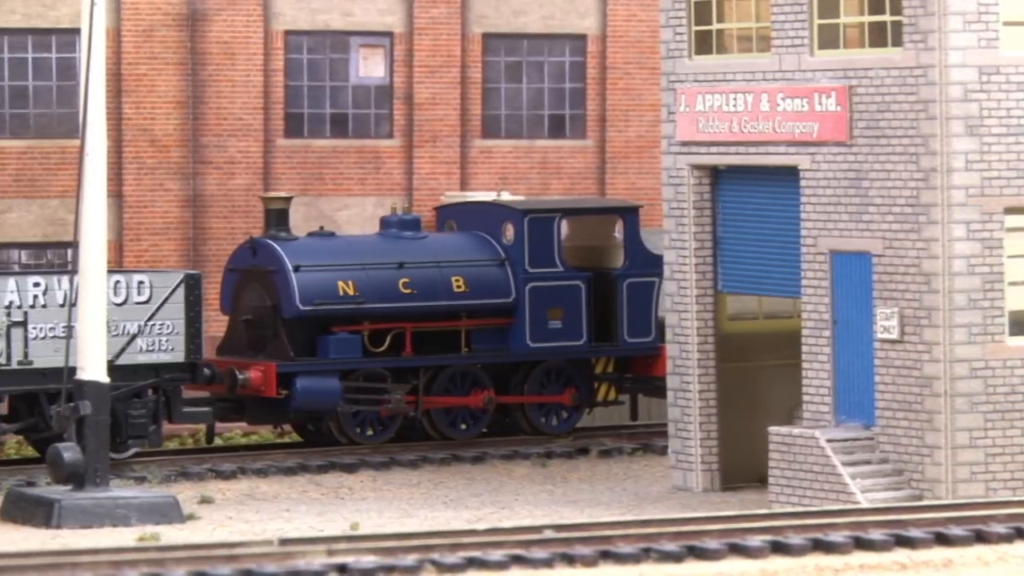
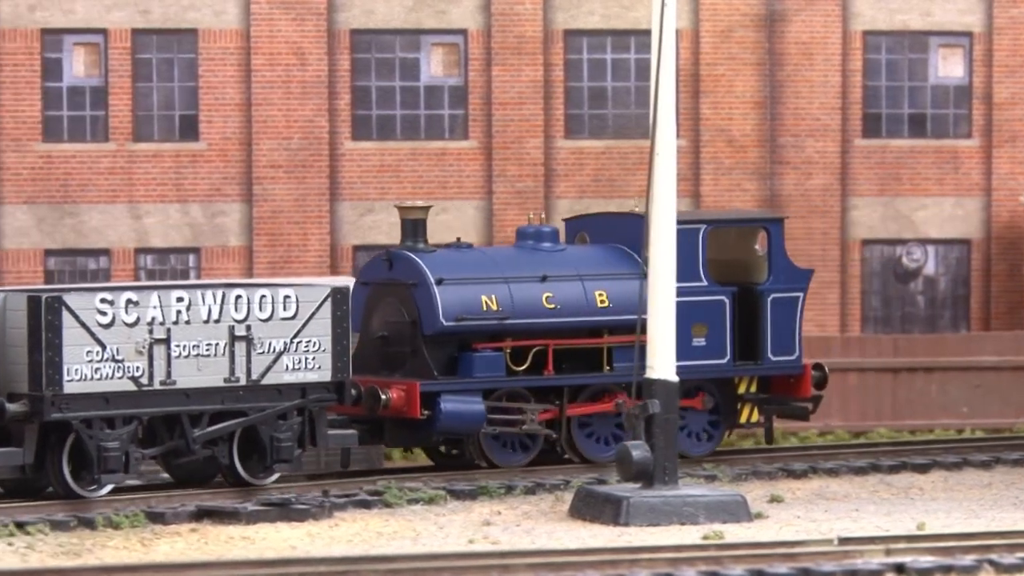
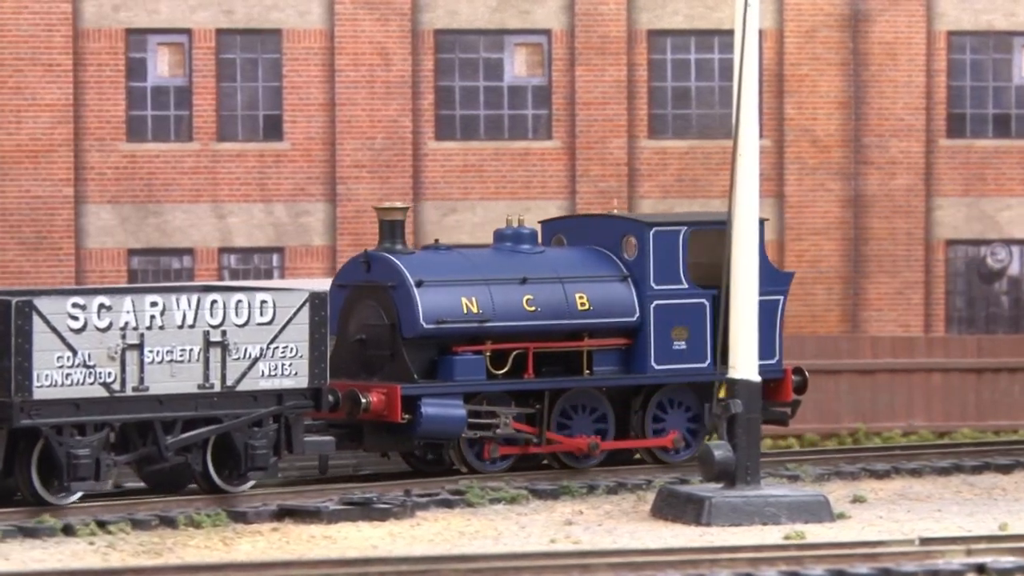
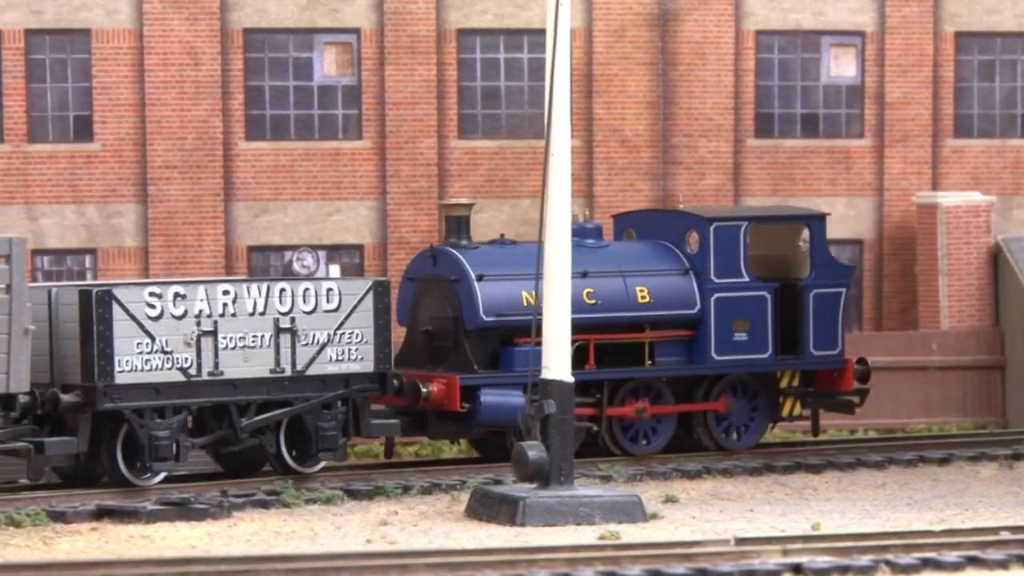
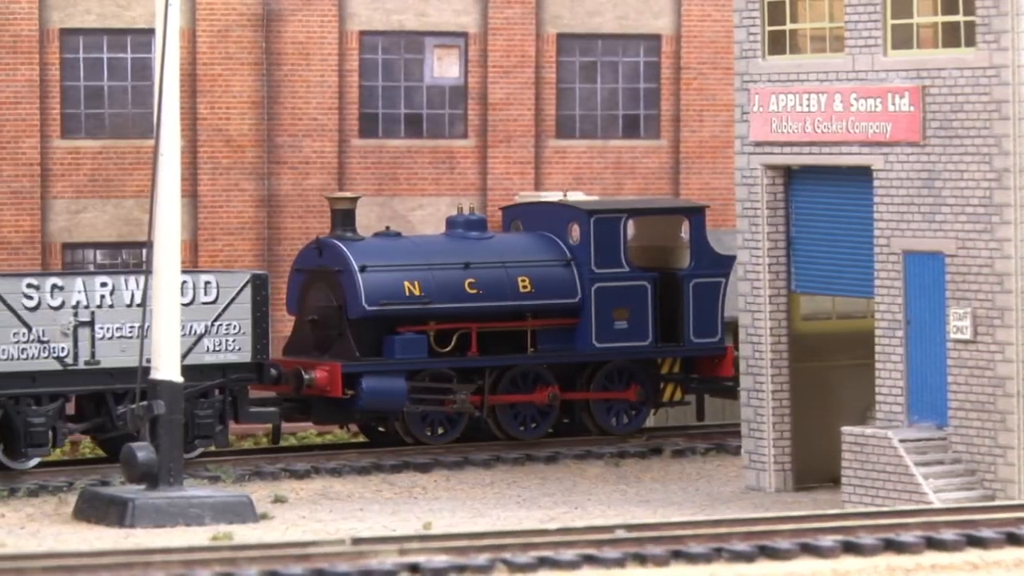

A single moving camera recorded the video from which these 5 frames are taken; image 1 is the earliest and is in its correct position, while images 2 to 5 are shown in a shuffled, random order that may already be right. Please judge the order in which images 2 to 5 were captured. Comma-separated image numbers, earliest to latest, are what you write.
5, 4, 2, 3
